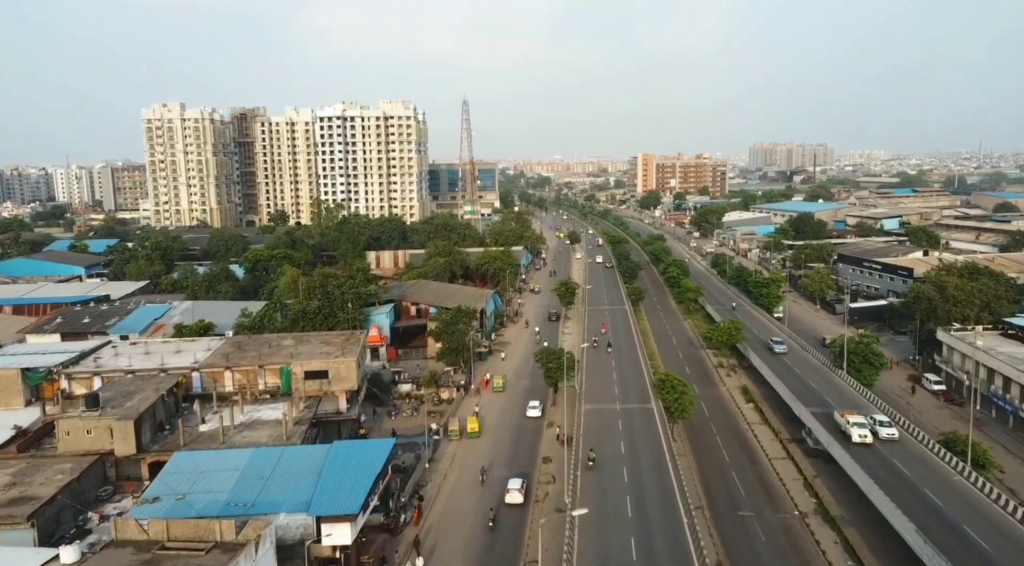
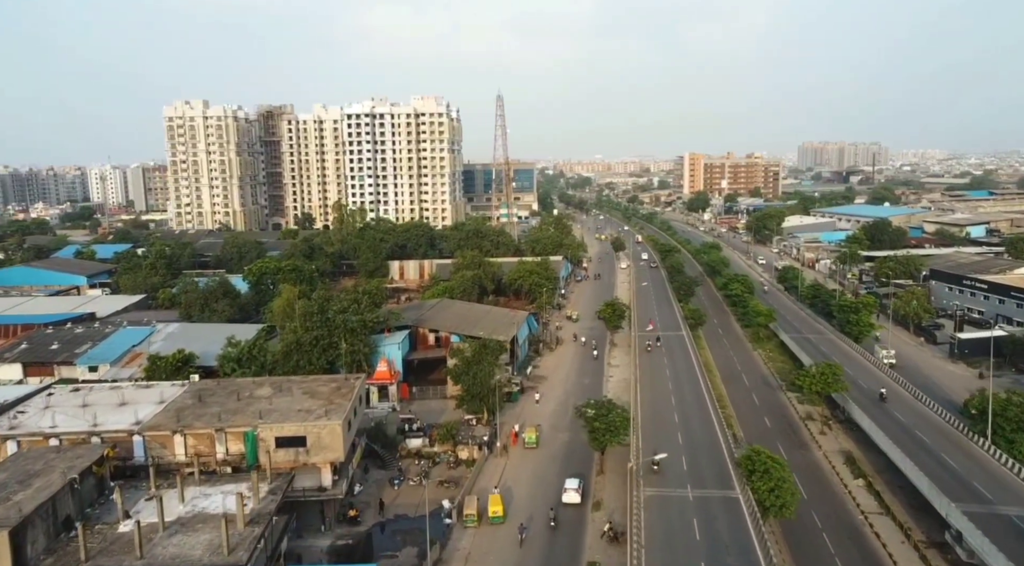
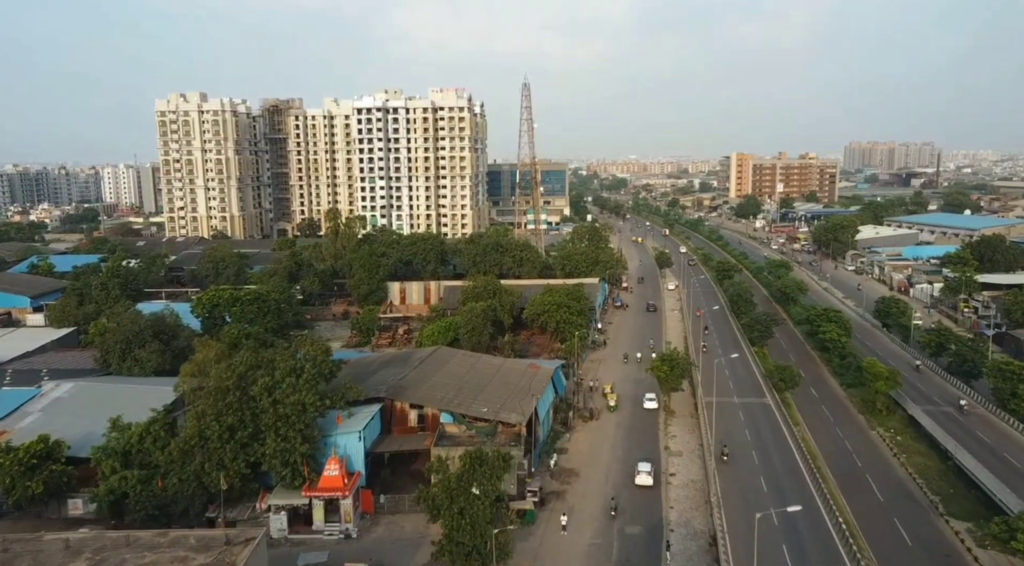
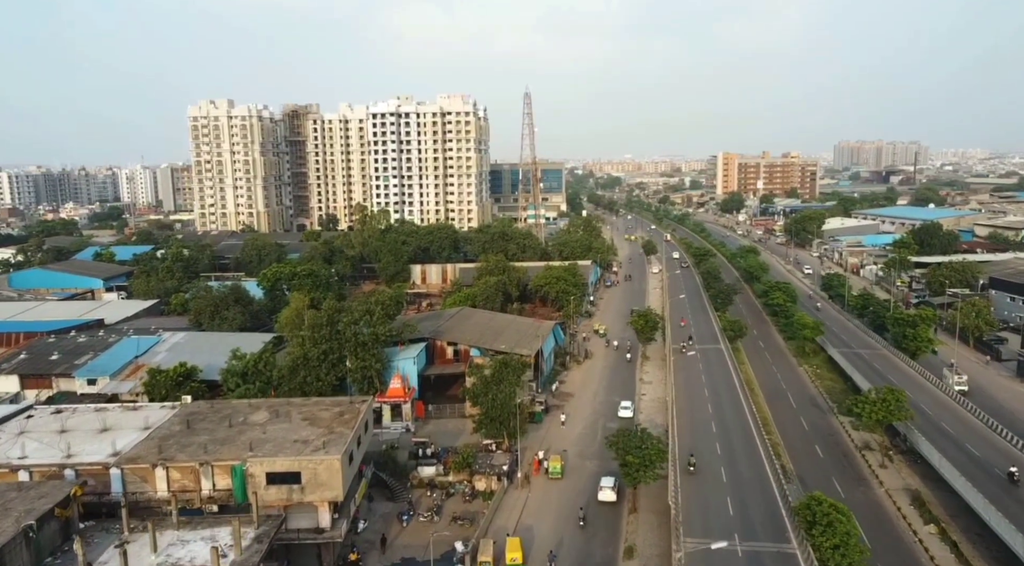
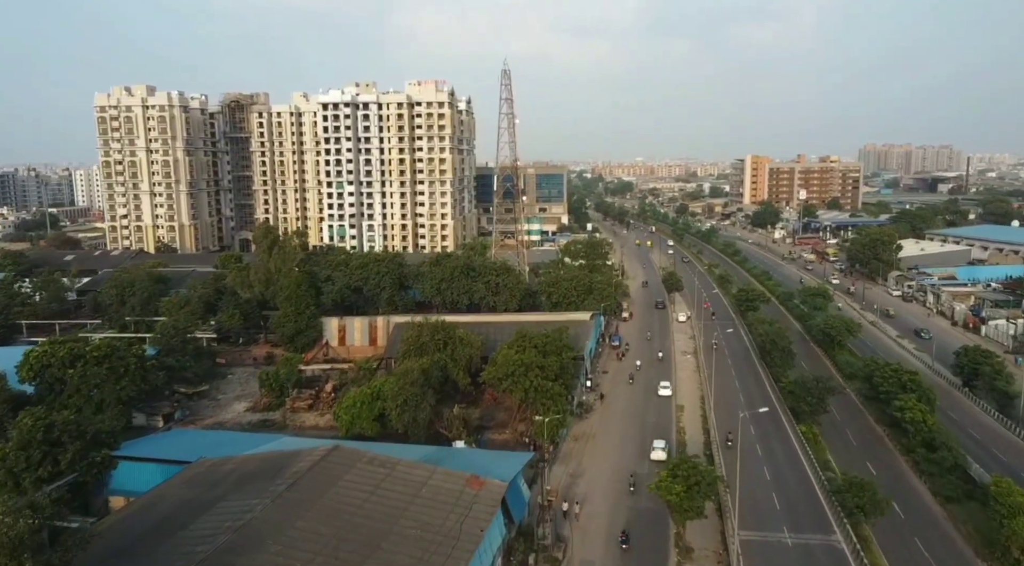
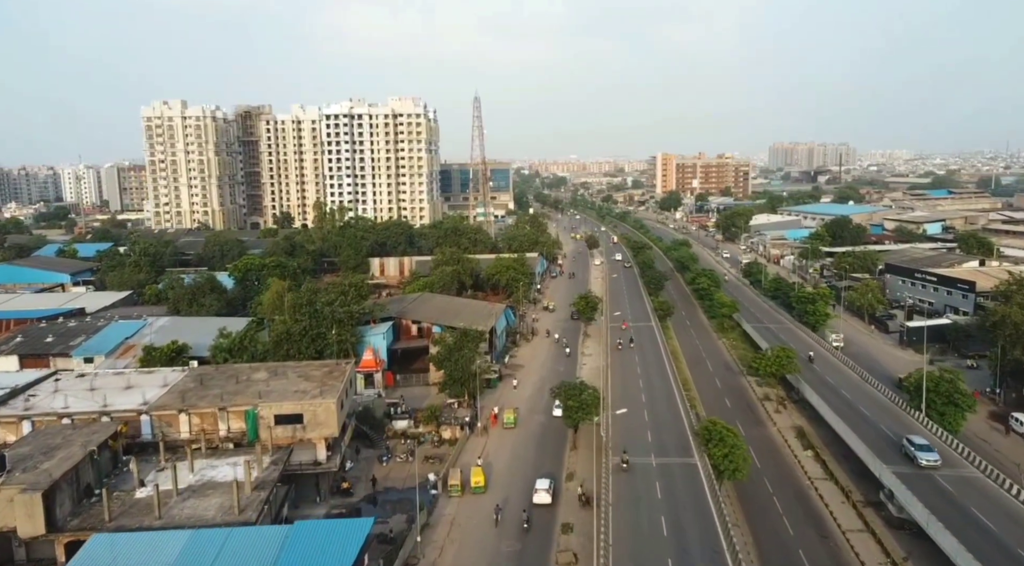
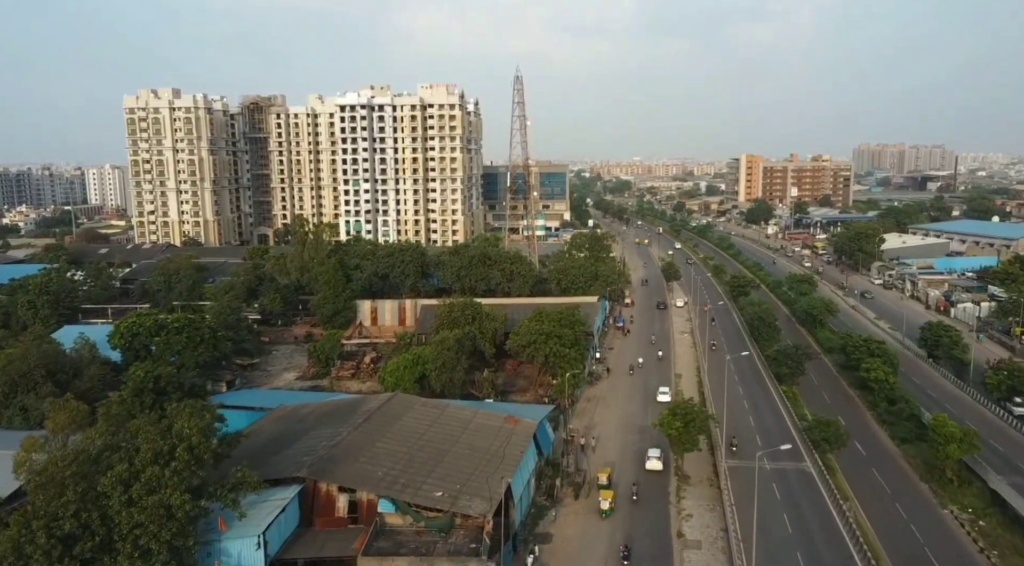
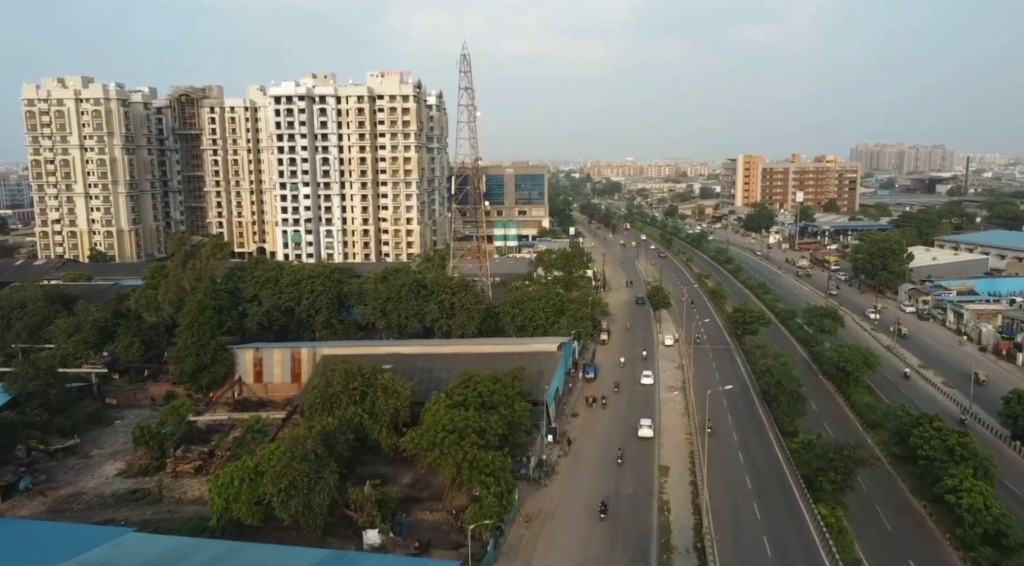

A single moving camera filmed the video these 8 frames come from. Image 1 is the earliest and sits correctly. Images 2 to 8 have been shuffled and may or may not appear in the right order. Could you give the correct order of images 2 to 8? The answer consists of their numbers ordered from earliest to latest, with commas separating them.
6, 2, 4, 3, 7, 5, 8
